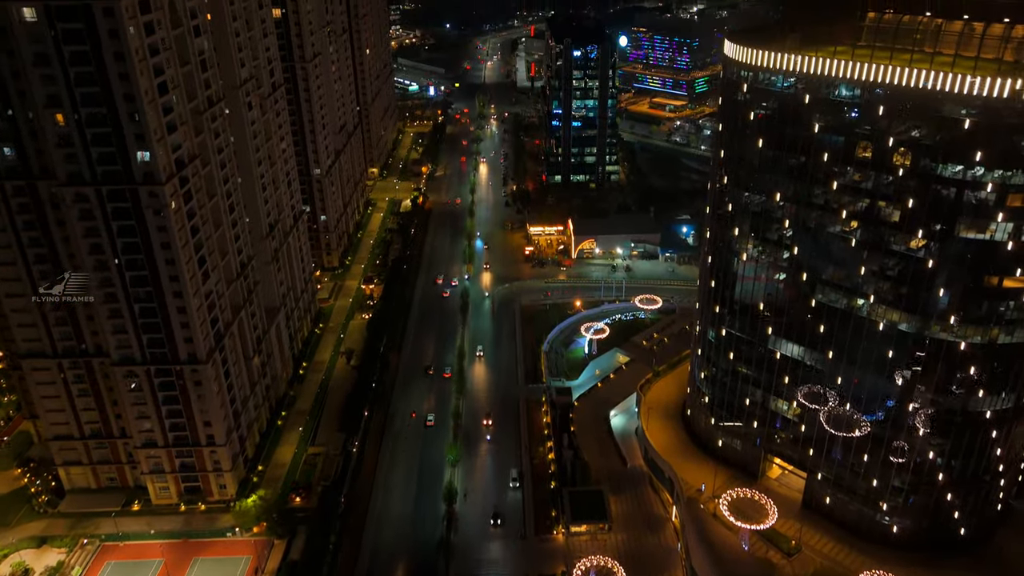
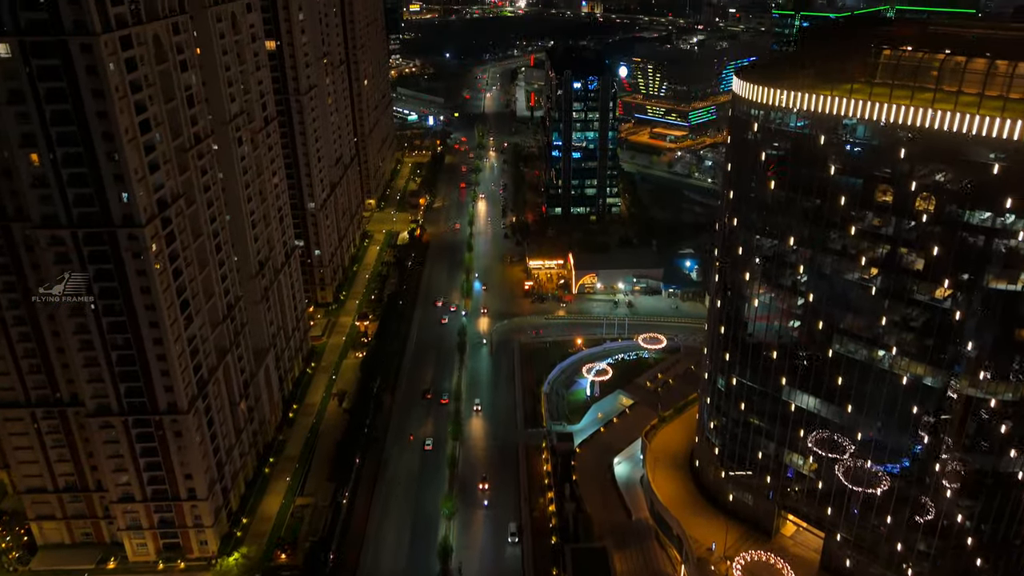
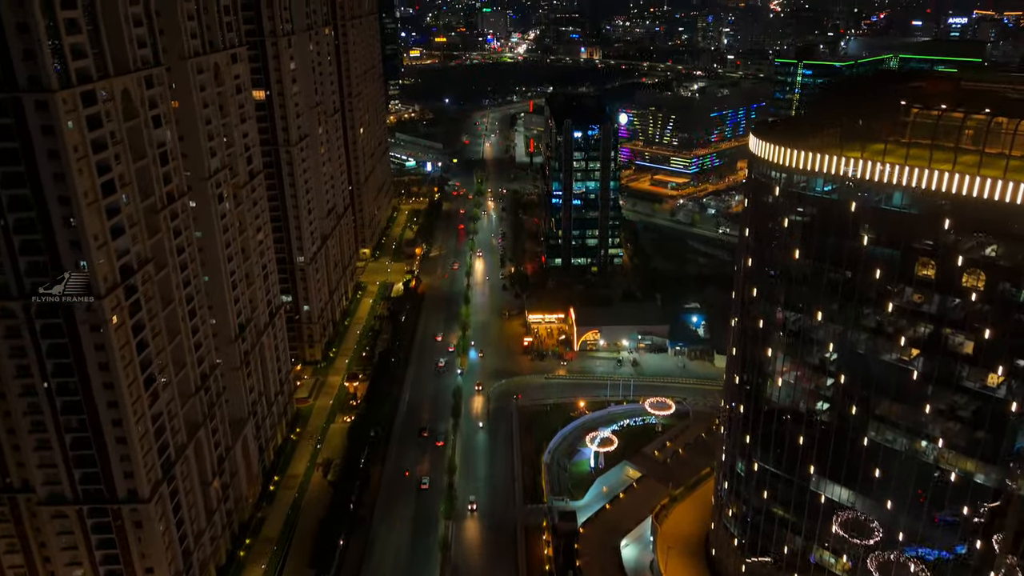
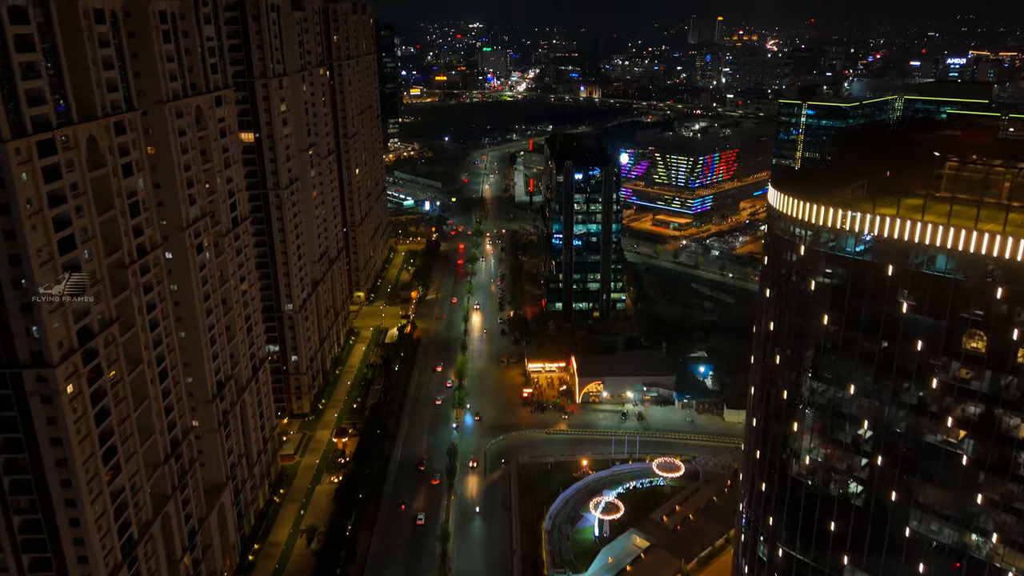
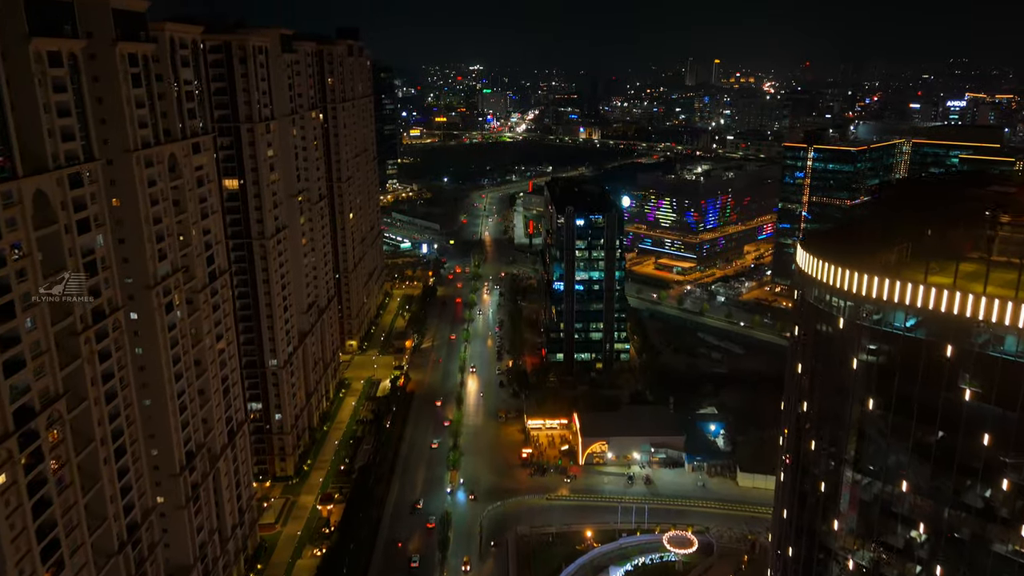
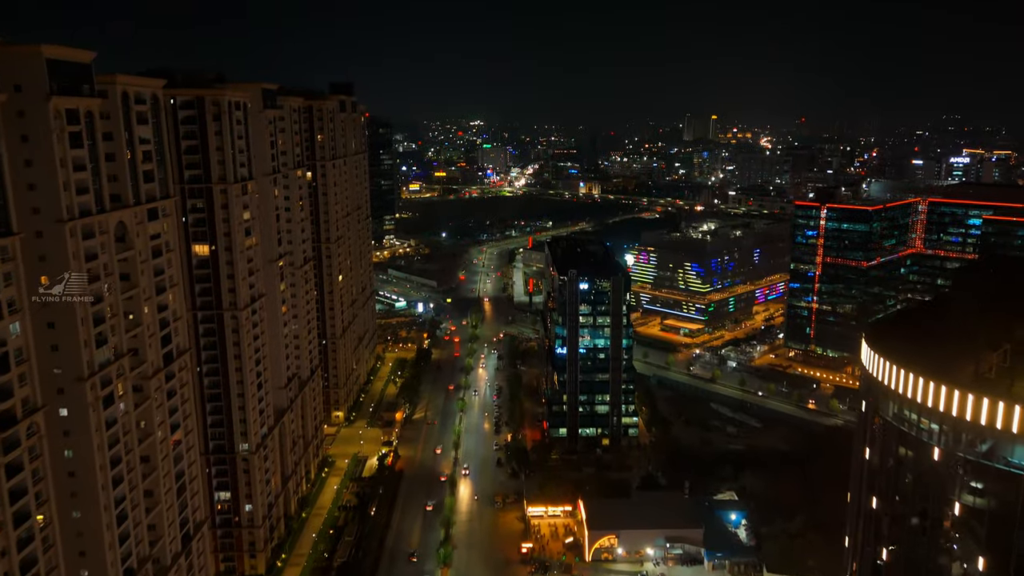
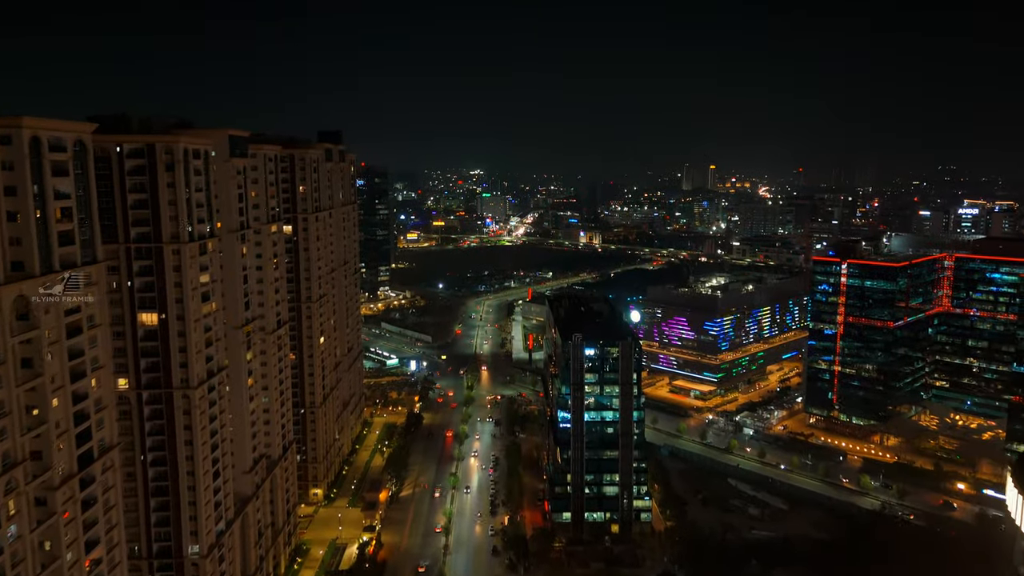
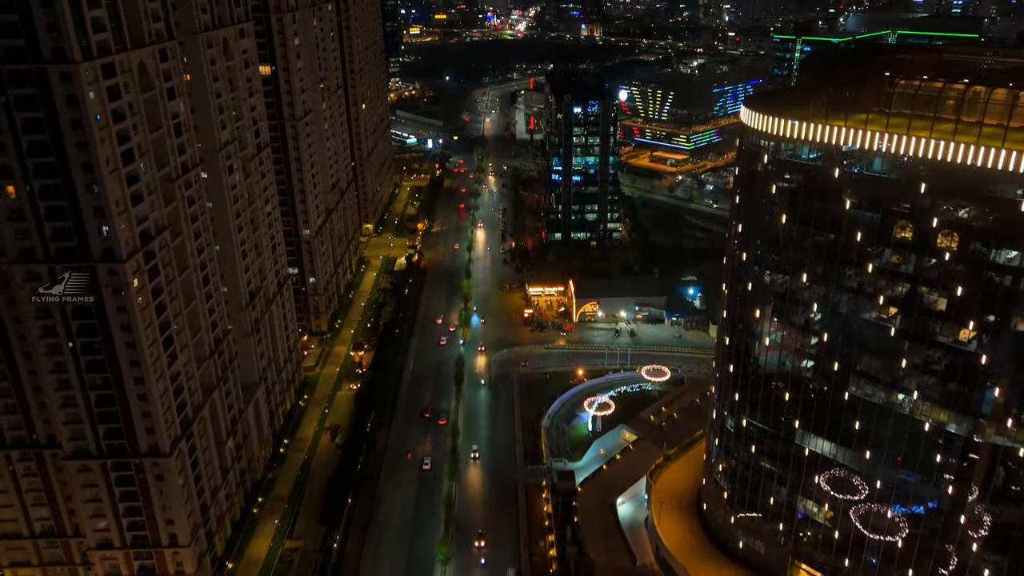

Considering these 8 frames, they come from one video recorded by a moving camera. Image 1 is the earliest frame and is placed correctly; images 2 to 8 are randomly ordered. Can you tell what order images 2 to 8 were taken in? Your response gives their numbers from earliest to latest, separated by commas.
2, 8, 3, 4, 5, 6, 7
